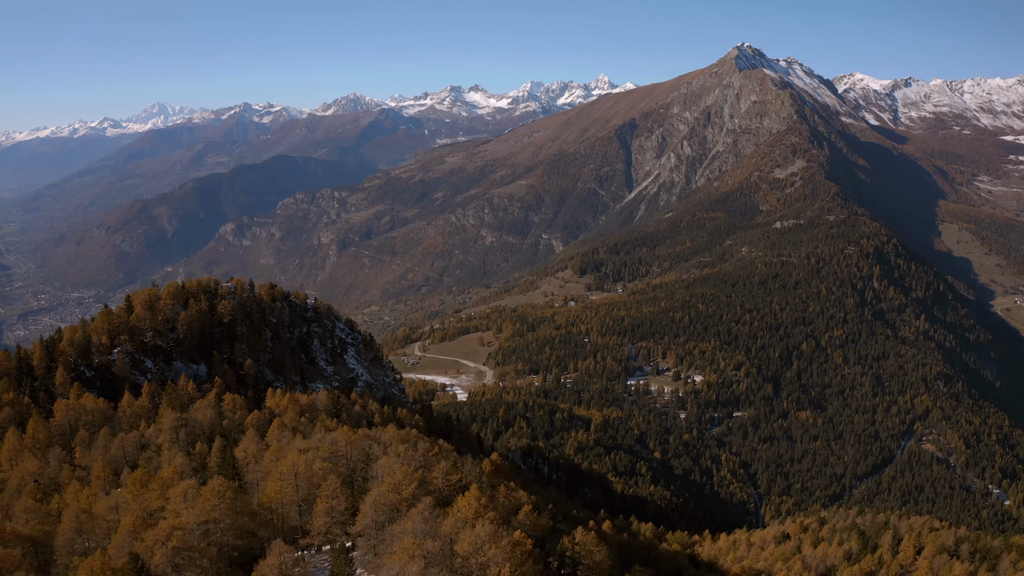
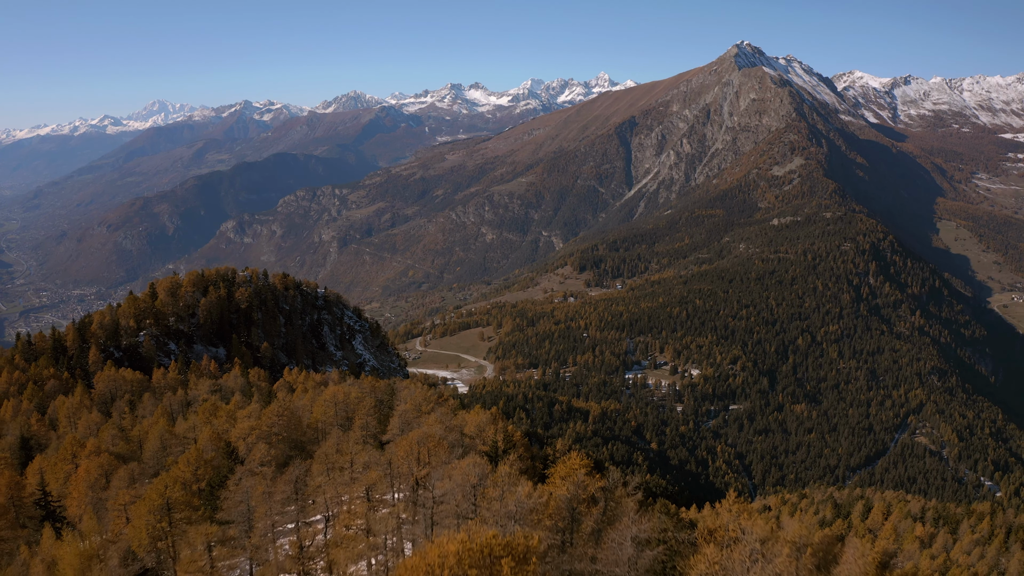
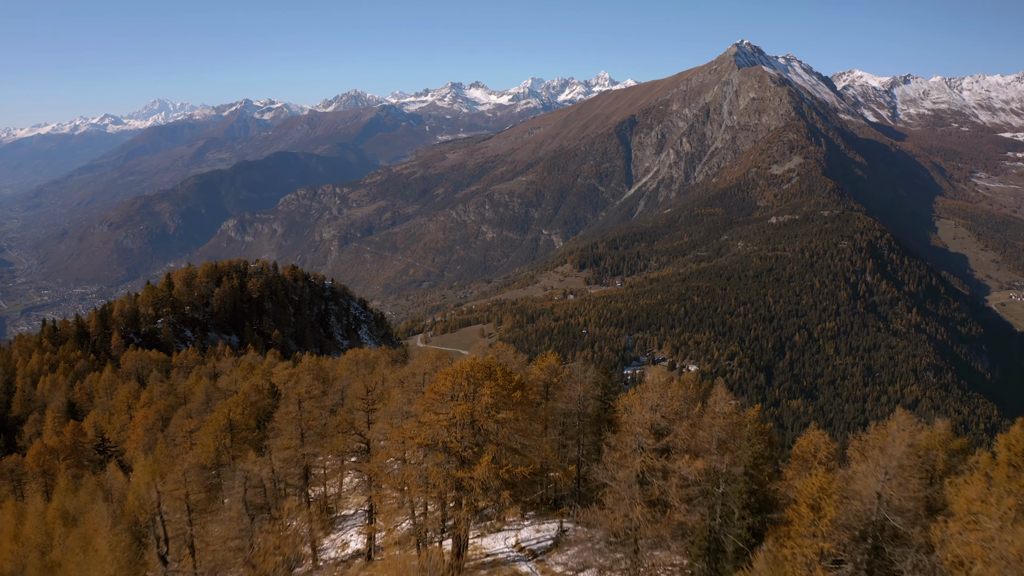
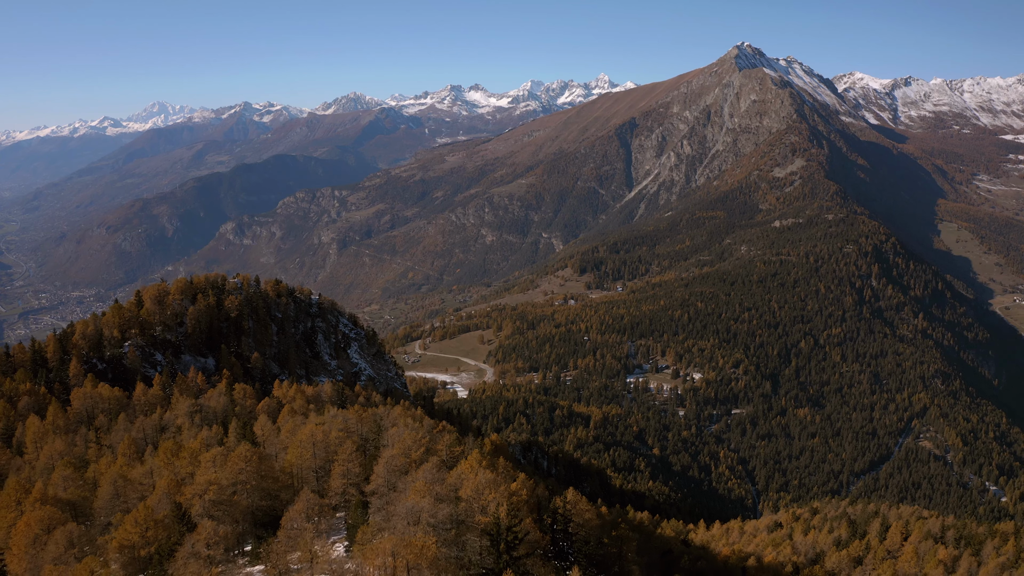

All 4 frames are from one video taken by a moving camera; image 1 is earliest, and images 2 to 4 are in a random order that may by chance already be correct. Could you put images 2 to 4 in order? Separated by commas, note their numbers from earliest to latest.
4, 2, 3
